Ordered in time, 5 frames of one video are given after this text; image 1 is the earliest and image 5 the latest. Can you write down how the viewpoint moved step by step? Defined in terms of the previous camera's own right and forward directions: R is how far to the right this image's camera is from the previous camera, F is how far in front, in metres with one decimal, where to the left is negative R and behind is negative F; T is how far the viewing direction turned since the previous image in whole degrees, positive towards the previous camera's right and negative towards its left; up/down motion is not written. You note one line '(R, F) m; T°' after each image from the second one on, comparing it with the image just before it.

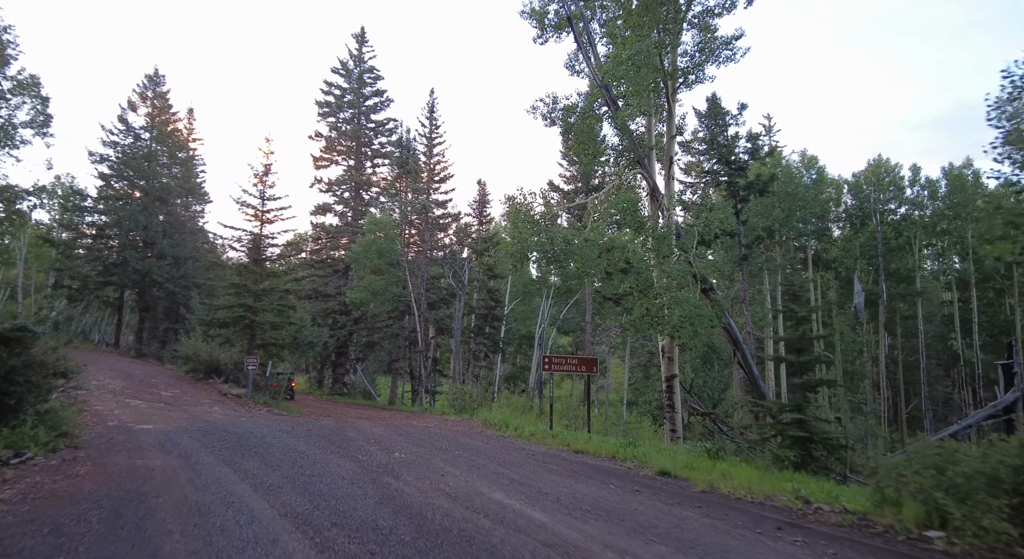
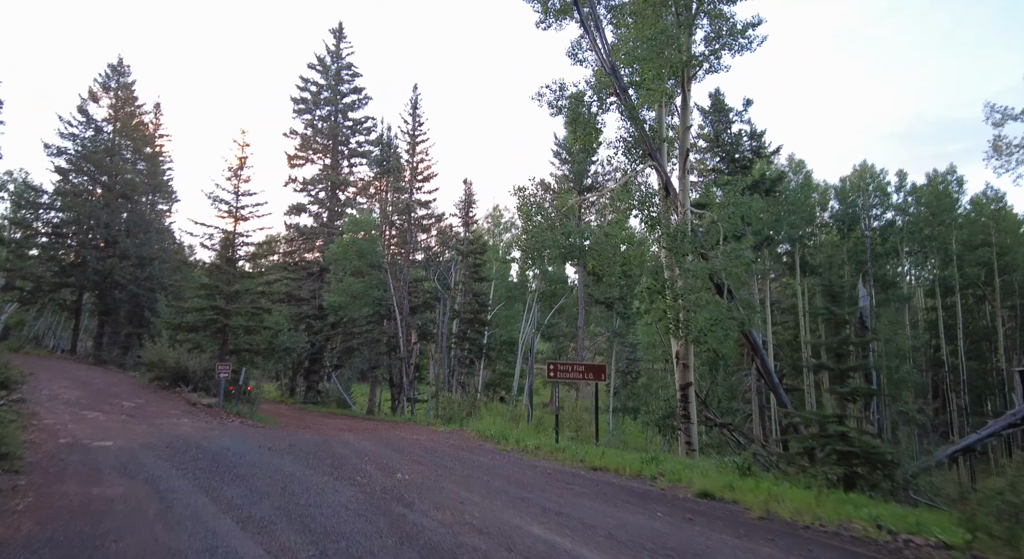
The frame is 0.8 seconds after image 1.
(-0.7, +1.2) m; +3°
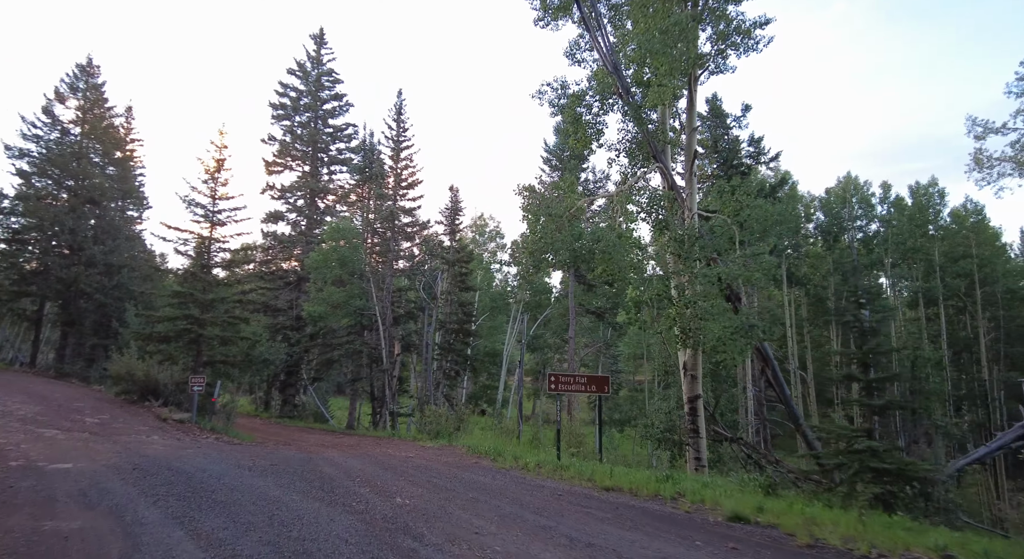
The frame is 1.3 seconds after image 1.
(-0.5, +0.8) m; +2°
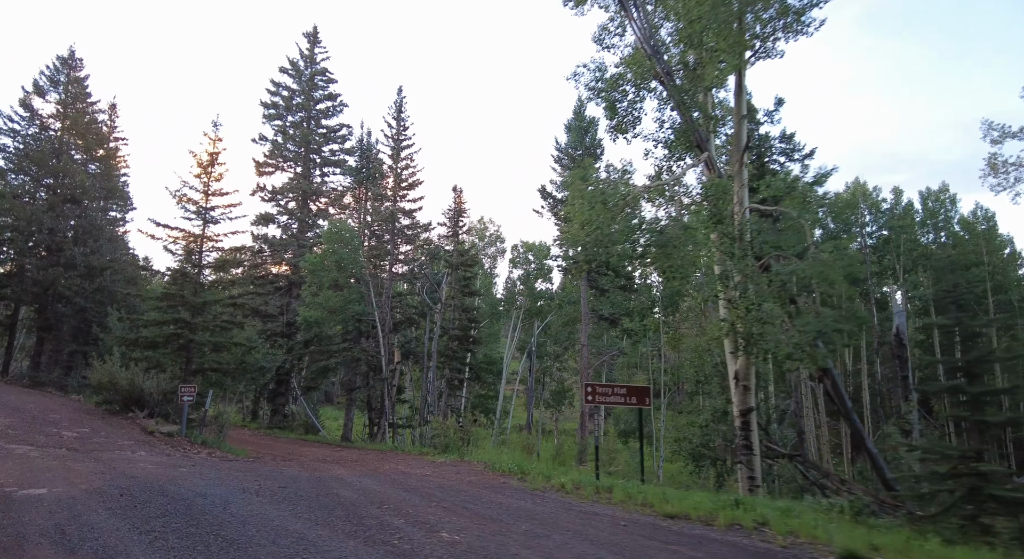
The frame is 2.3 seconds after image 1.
(-0.9, +1.3) m; +1°
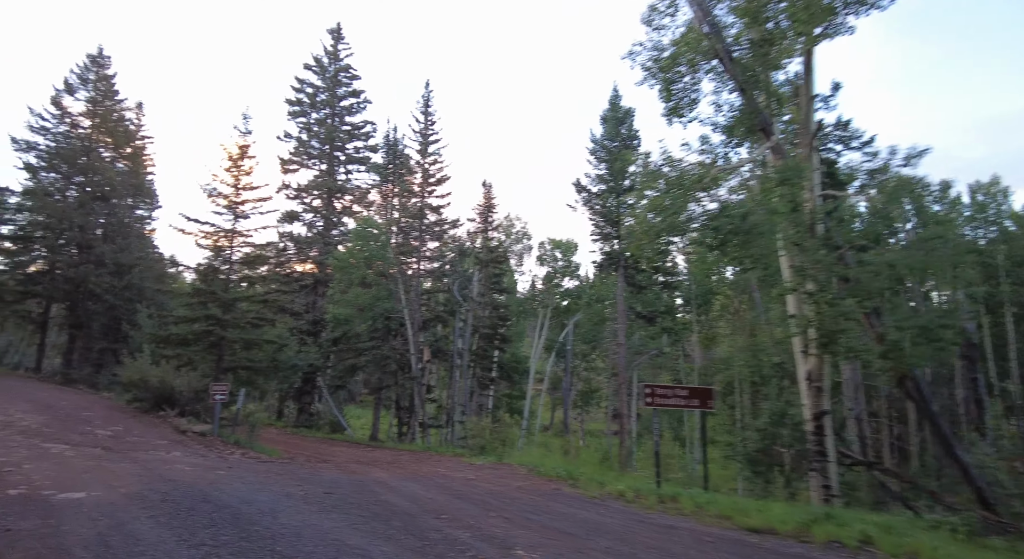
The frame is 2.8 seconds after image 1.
(-0.6, +0.7) m; -2°
